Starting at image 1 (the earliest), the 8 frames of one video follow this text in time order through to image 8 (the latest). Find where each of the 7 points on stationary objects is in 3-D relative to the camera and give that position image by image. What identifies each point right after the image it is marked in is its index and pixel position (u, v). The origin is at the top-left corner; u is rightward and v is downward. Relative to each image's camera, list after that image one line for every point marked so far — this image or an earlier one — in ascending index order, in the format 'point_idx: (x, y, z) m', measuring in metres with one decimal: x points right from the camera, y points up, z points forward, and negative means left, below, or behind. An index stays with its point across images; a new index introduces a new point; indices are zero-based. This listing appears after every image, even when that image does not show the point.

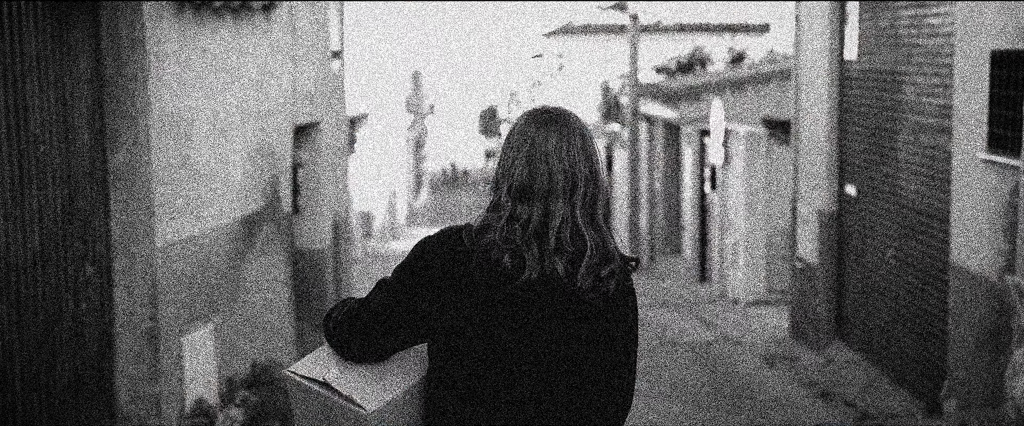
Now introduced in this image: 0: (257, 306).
0: (-1.5, -0.5, +7.0) m
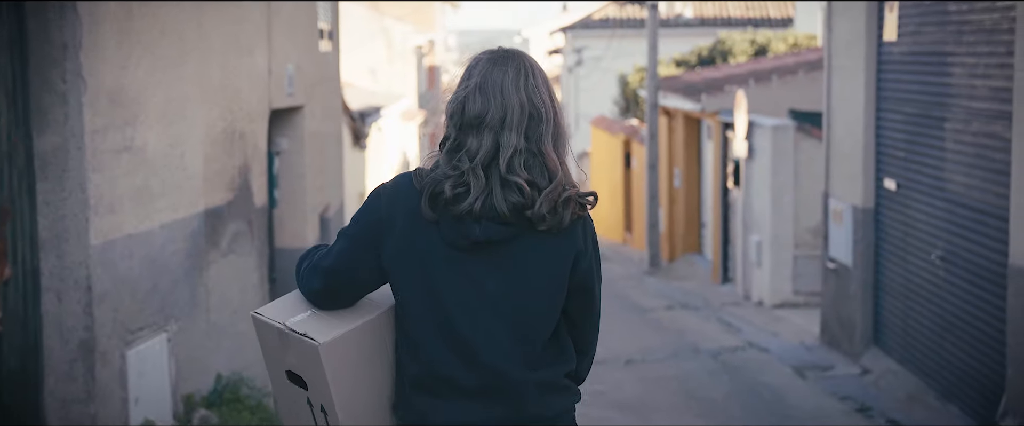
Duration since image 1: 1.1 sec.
0: (-1.5, -0.5, +6.2) m
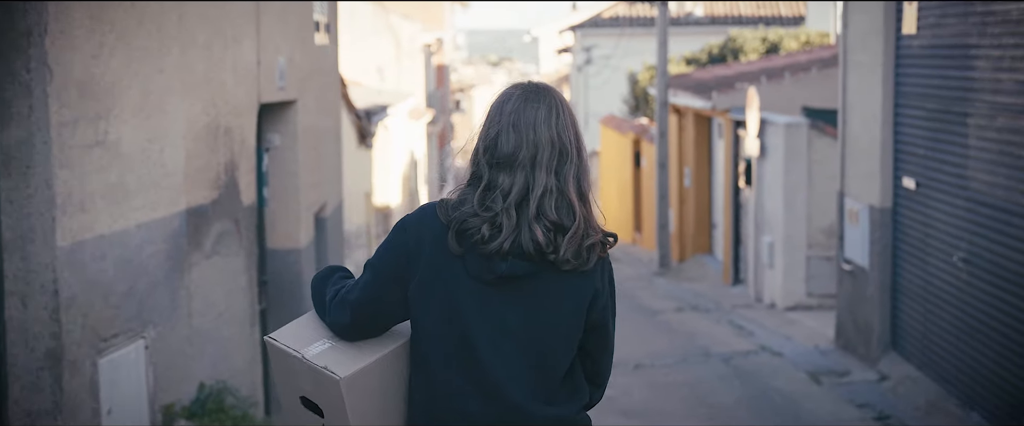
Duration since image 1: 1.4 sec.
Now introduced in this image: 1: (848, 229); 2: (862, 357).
0: (-1.5, -0.5, +5.8) m
1: (+3.0, -0.1, +10.8) m
2: (+3.0, -1.2, +10.5) m
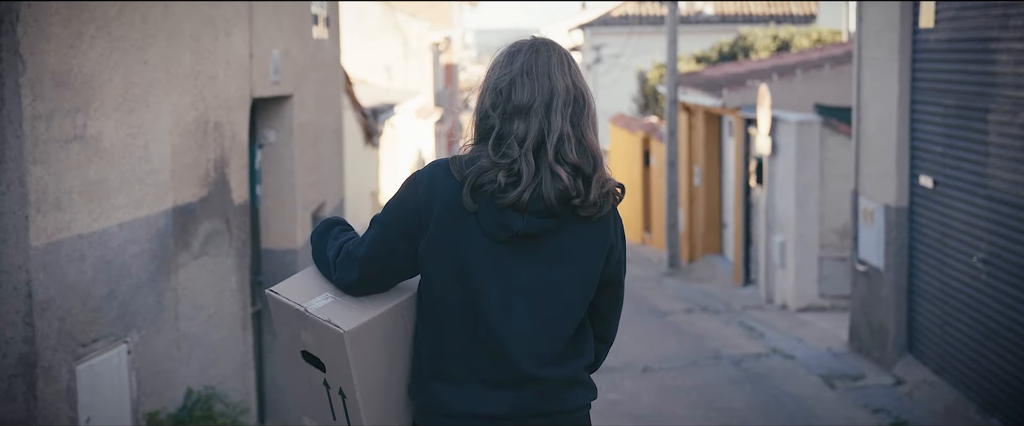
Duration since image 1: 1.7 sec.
0: (-1.4, -0.5, +5.6) m
1: (+3.0, -0.1, +10.5) m
2: (+3.1, -1.2, +10.2) m
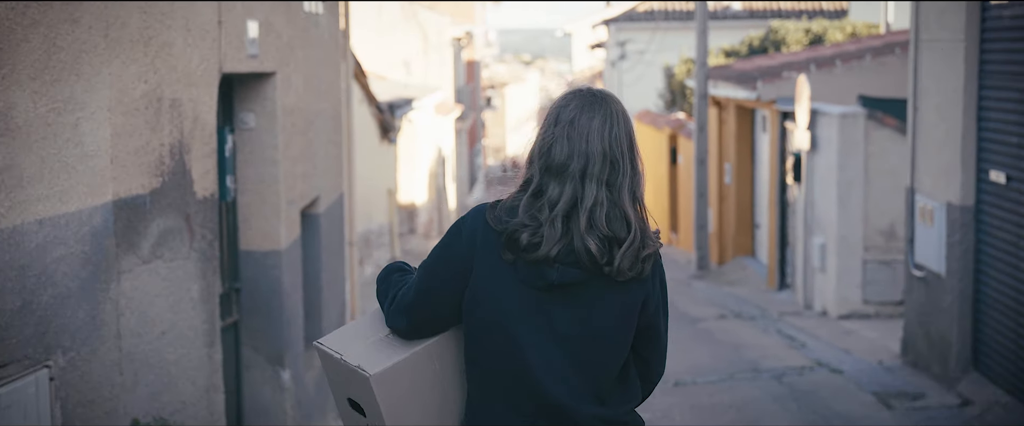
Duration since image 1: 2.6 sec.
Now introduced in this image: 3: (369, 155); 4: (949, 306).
0: (-1.4, -0.5, +4.7) m
1: (+3.2, -0.1, +9.5) m
2: (+3.2, -1.2, +9.2) m
3: (-2.1, +0.8, +17.6) m
4: (+3.2, -0.7, +8.9) m
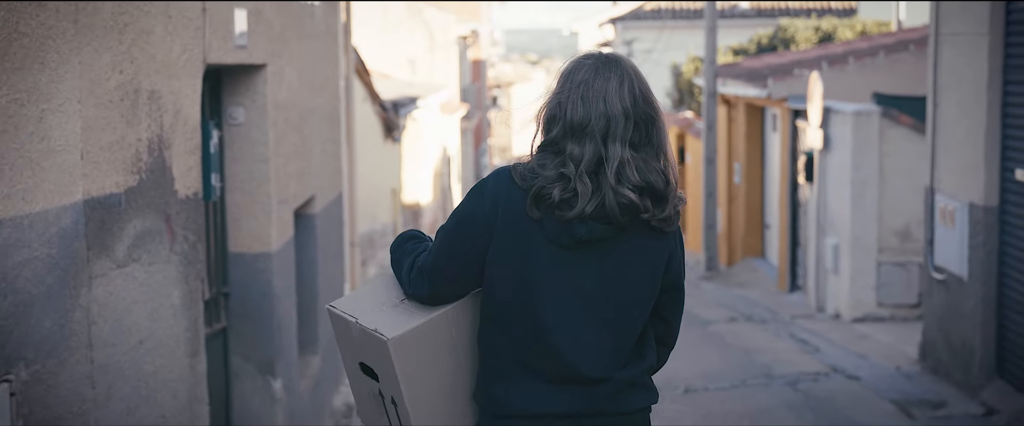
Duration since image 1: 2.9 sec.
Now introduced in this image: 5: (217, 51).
0: (-1.4, -0.5, +4.3) m
1: (+3.2, -0.1, +9.1) m
2: (+3.2, -1.2, +8.8) m
3: (-2.0, +0.8, +17.3) m
4: (+3.2, -0.7, +8.5) m
5: (-1.3, +0.7, +5.2) m
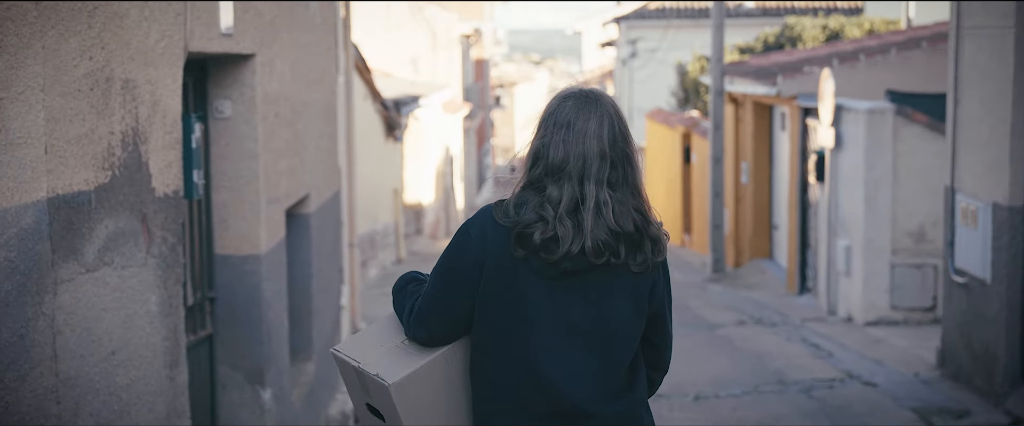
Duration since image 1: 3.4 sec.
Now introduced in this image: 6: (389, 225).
0: (-1.4, -0.5, +4.0) m
1: (+3.2, -0.1, +8.8) m
2: (+3.3, -1.2, +8.5) m
3: (-1.9, +0.8, +16.9) m
4: (+3.2, -0.7, +8.2) m
5: (-1.2, +0.7, +4.8) m
6: (-1.9, -0.2, +18.4) m
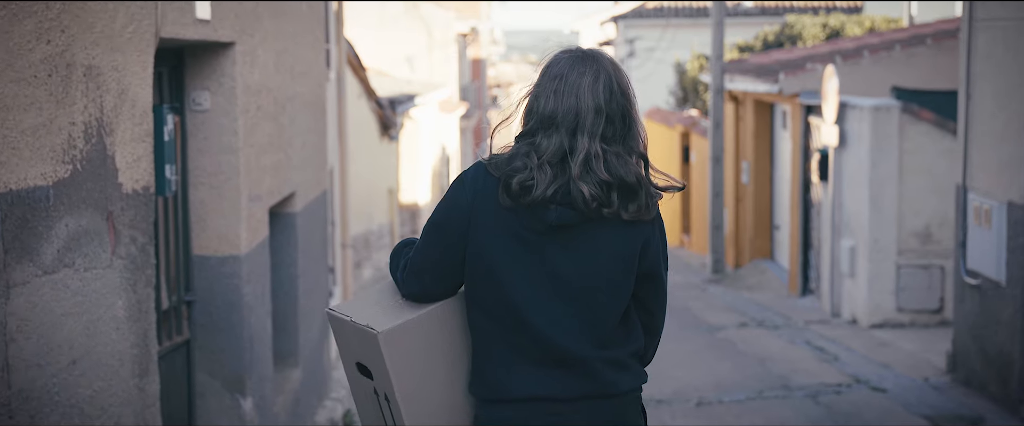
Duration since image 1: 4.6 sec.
0: (-1.4, -0.5, +3.7) m
1: (+3.2, -0.1, +8.5) m
2: (+3.2, -1.2, +8.2) m
3: (-2.0, +0.8, +16.6) m
4: (+3.2, -0.7, +7.8) m
5: (-1.3, +0.7, +4.5) m
6: (-1.9, -0.2, +18.1) m
